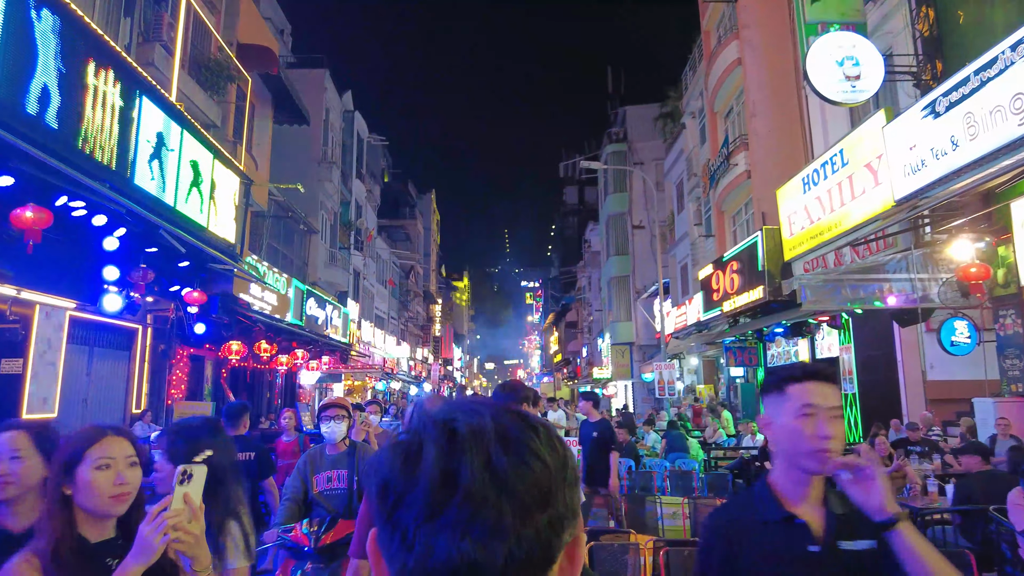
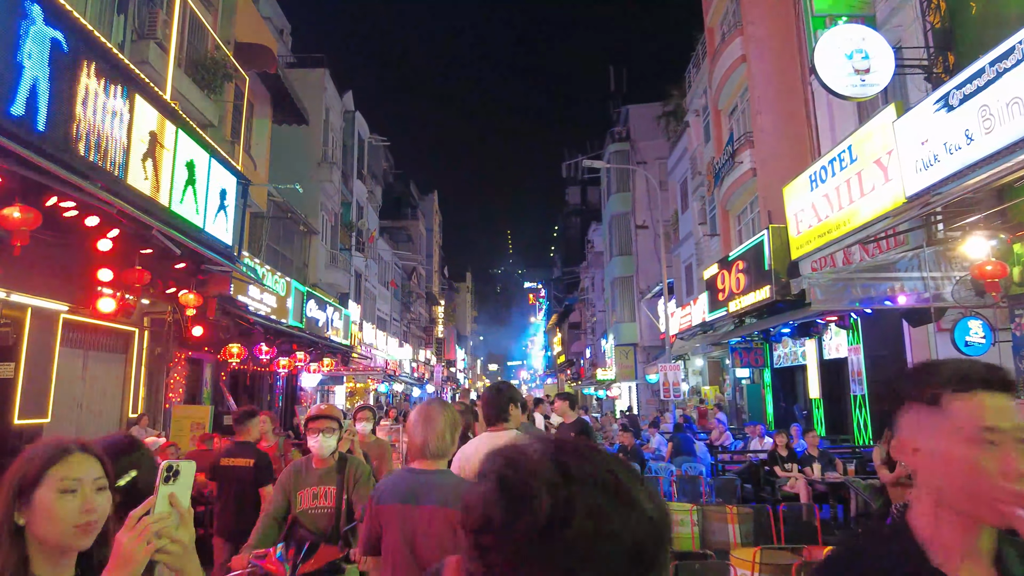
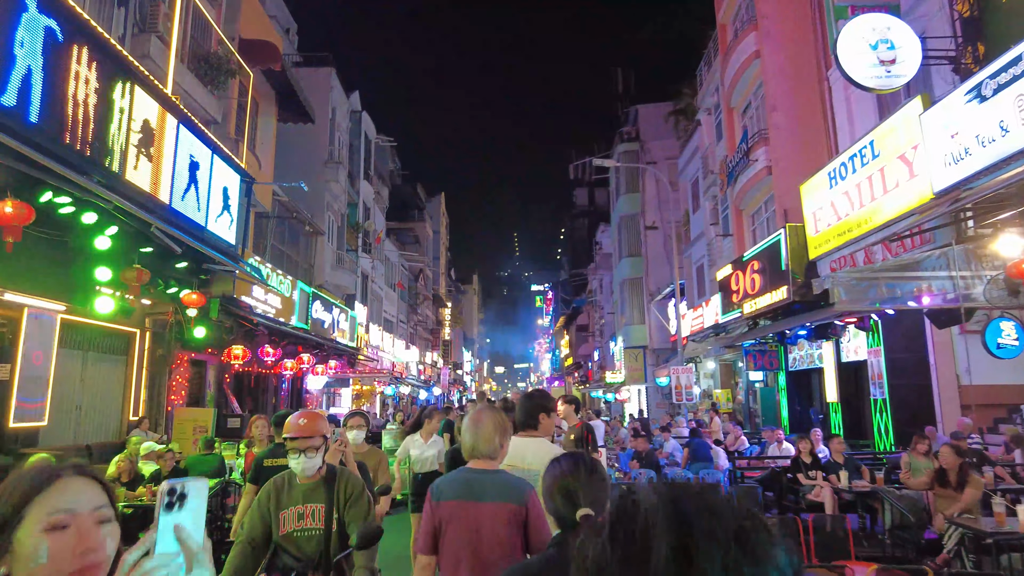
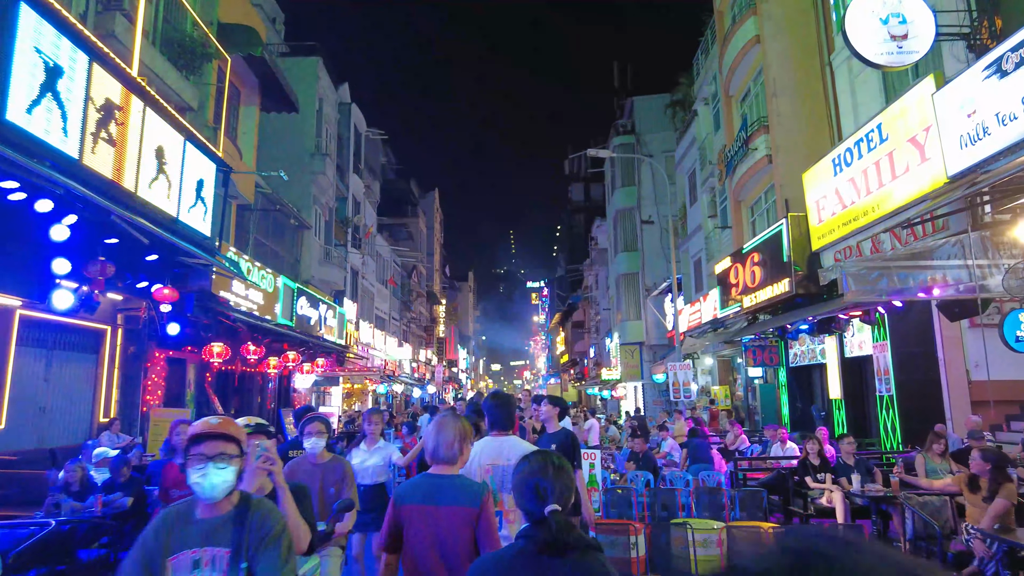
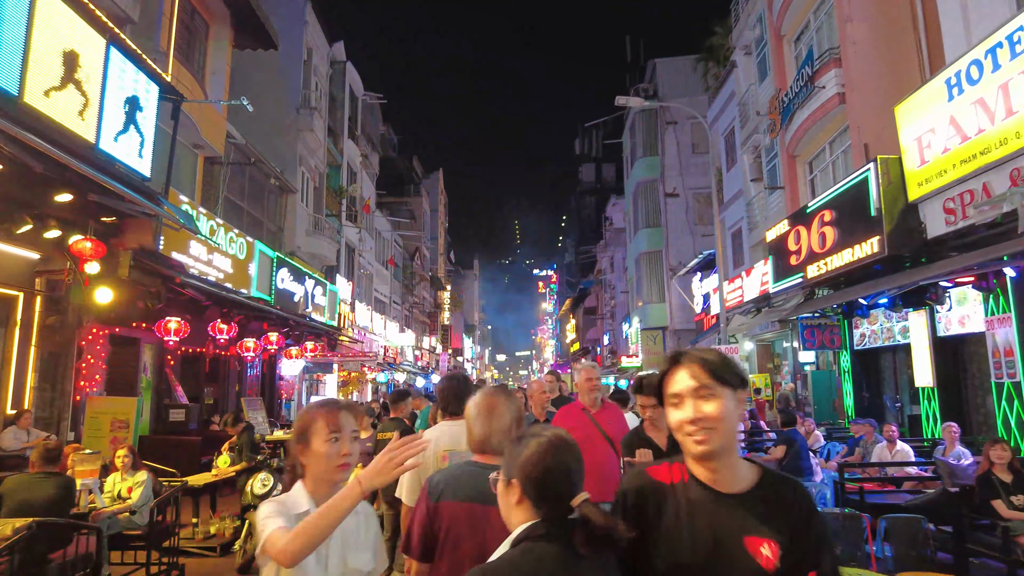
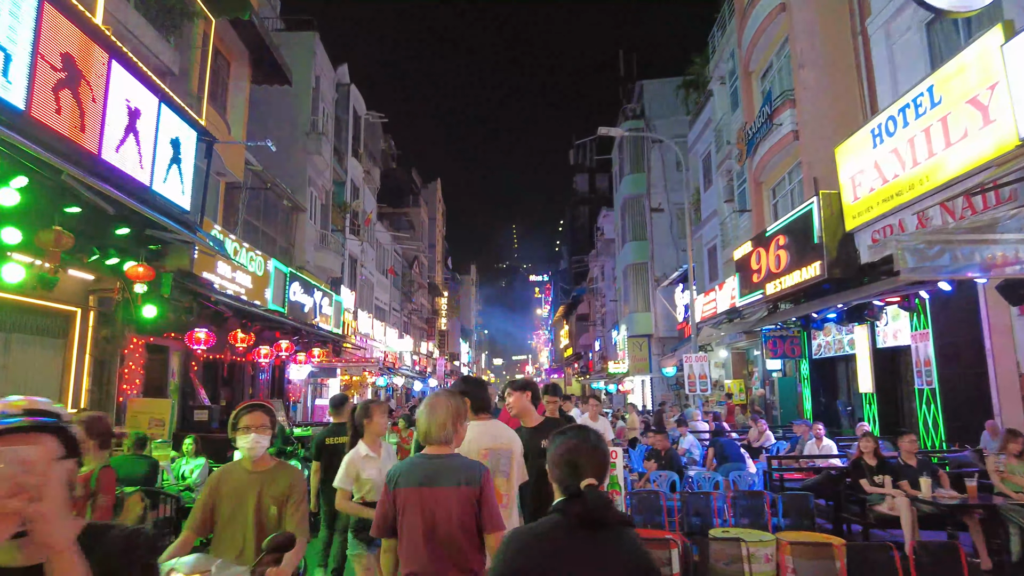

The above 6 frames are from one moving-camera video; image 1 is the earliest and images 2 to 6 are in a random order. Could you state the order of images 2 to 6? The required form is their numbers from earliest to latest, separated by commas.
2, 3, 4, 6, 5
